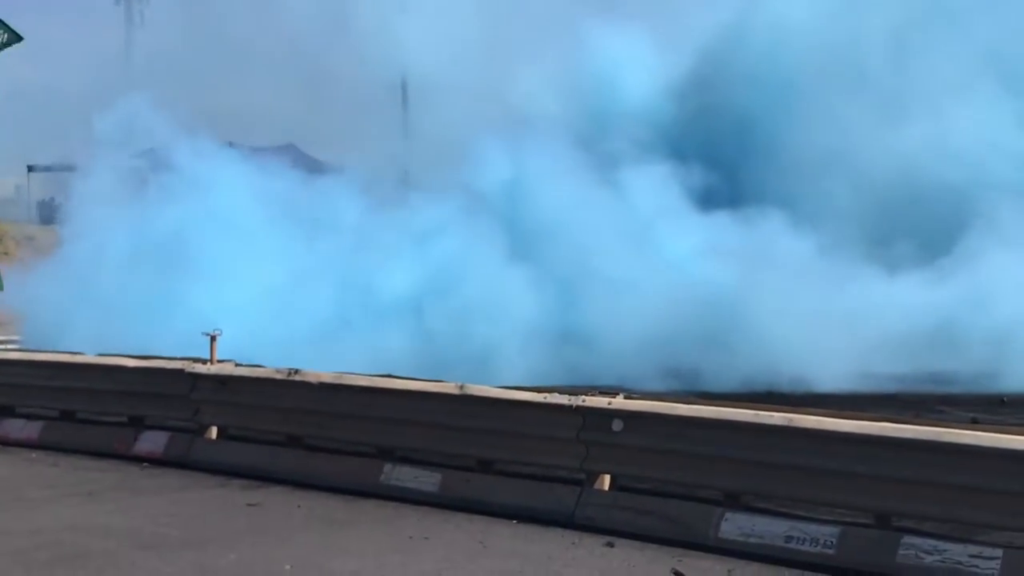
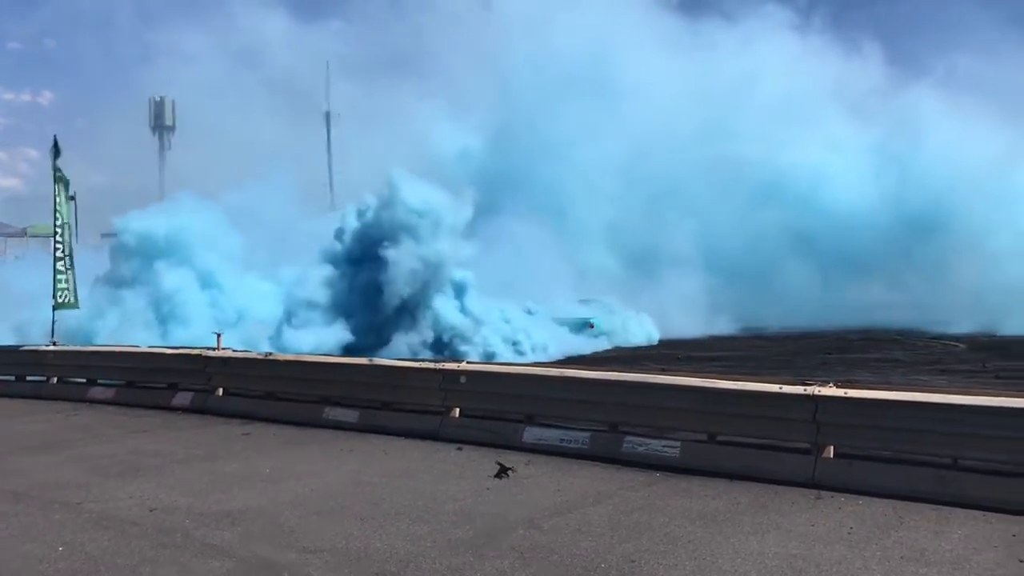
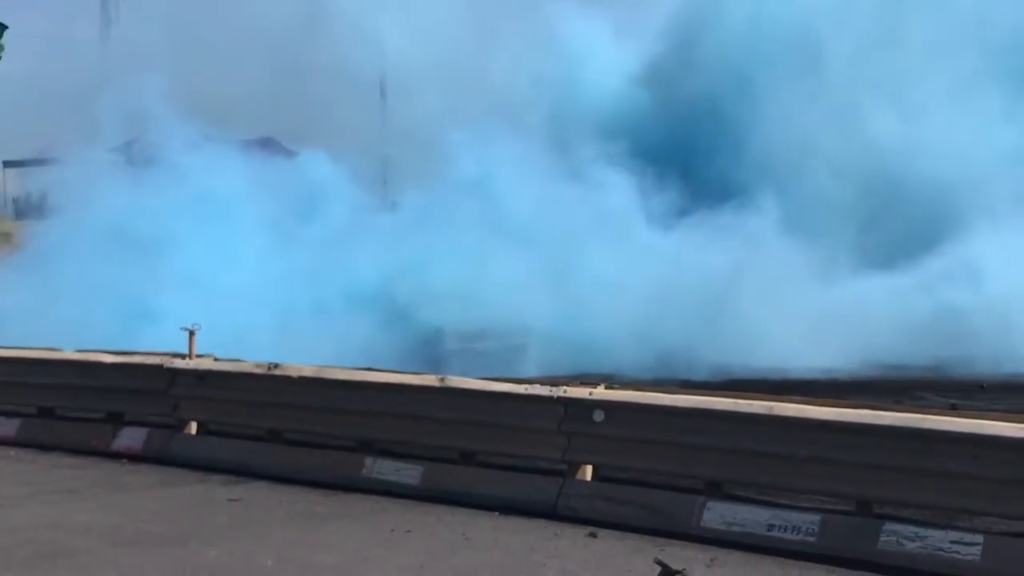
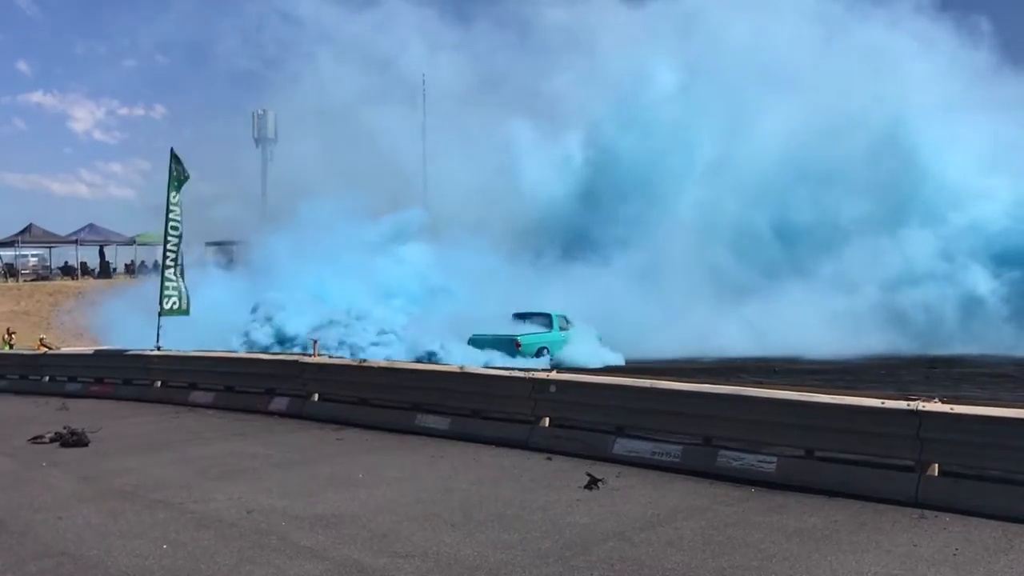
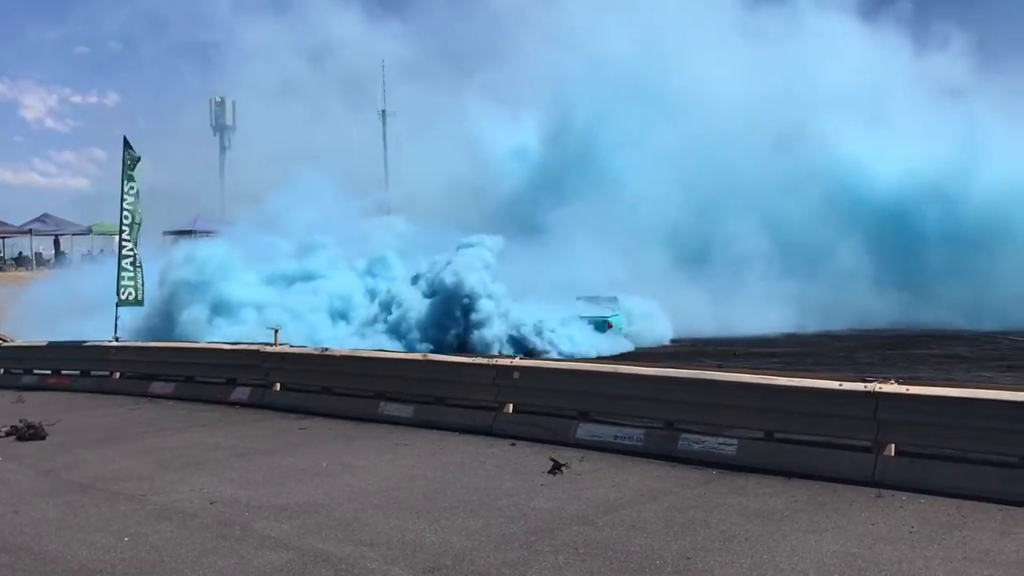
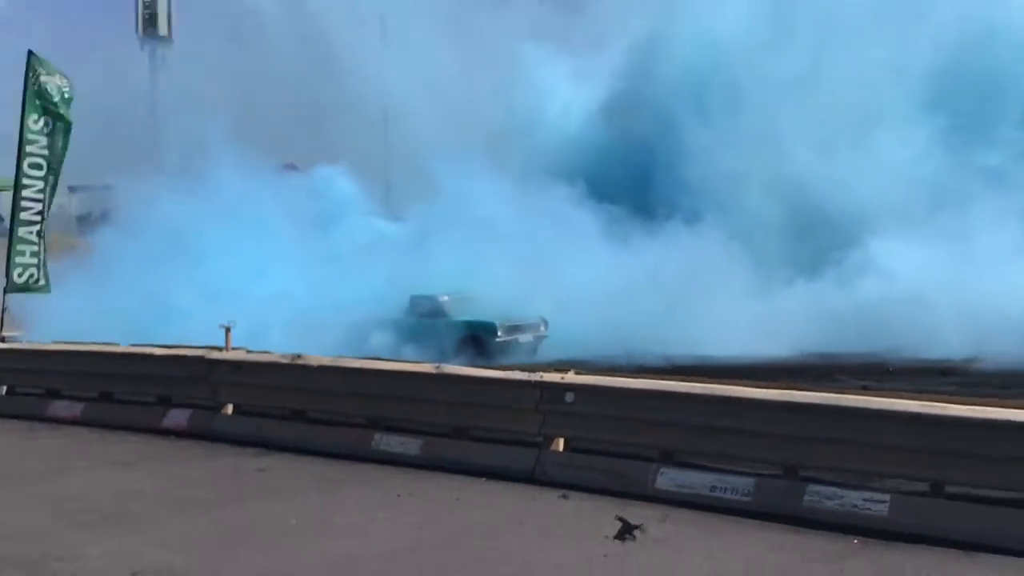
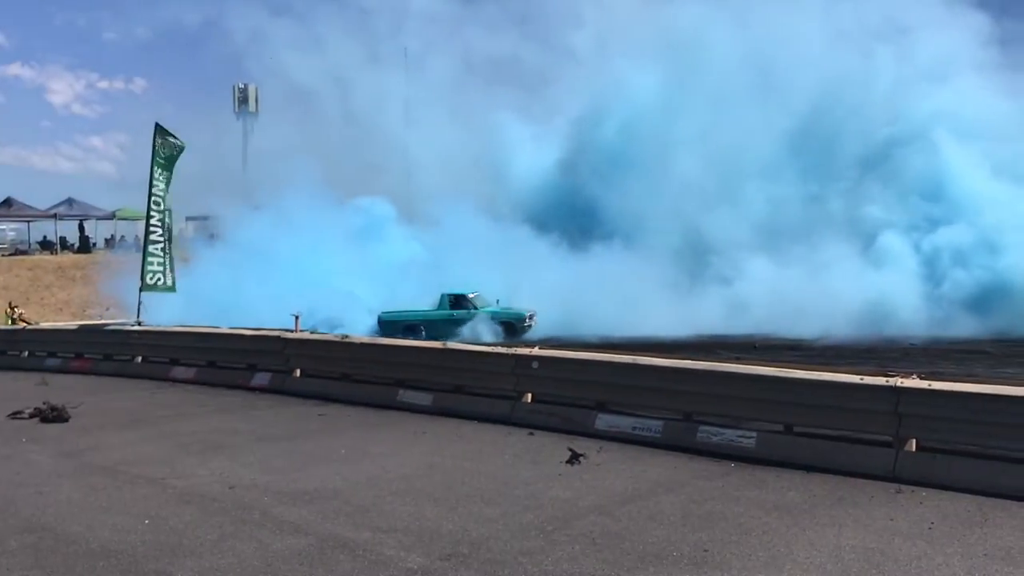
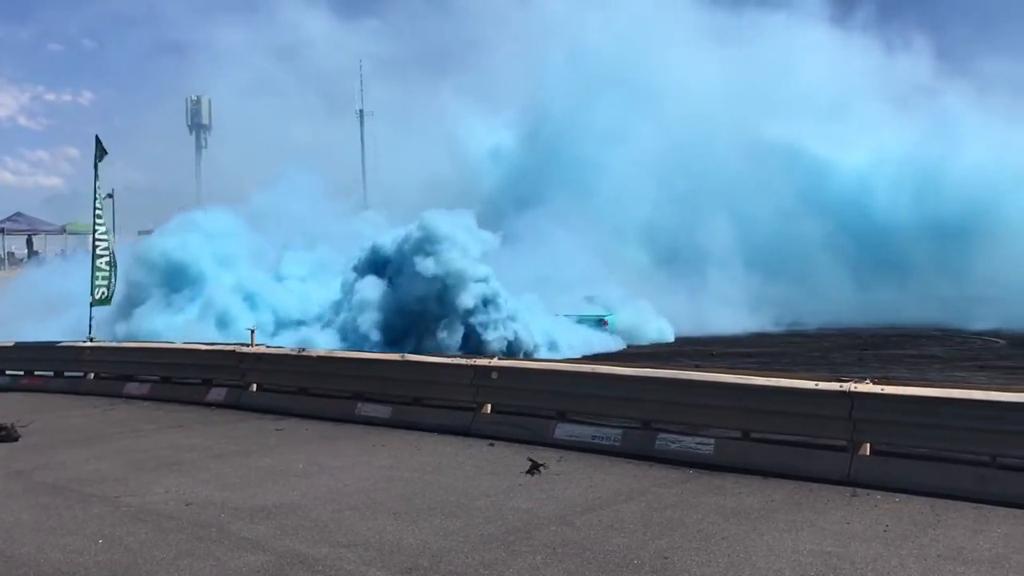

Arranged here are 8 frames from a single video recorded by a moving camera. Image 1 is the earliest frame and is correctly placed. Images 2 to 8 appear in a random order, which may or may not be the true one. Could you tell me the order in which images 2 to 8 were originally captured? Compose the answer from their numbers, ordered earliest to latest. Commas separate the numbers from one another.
3, 6, 7, 4, 5, 8, 2
